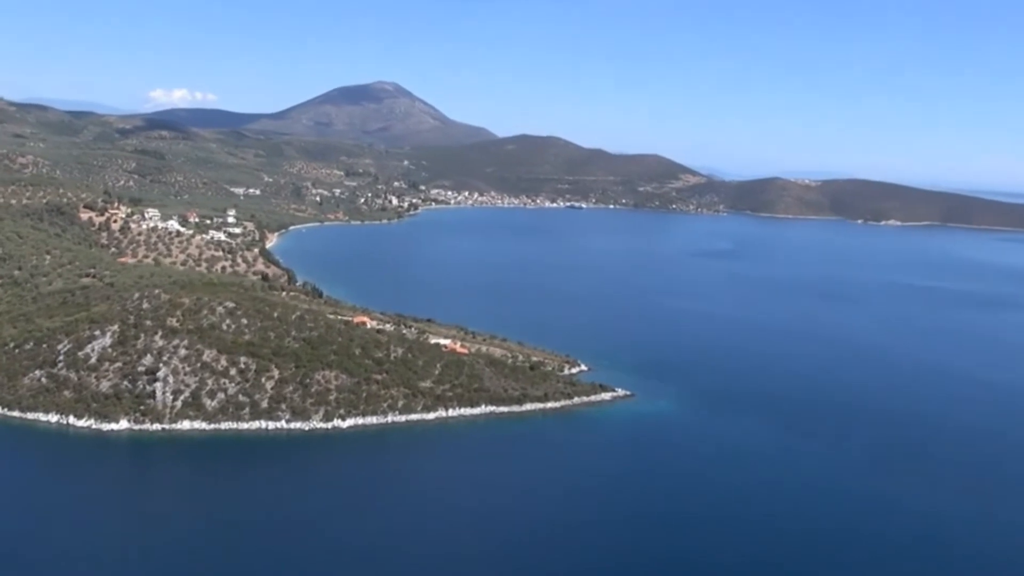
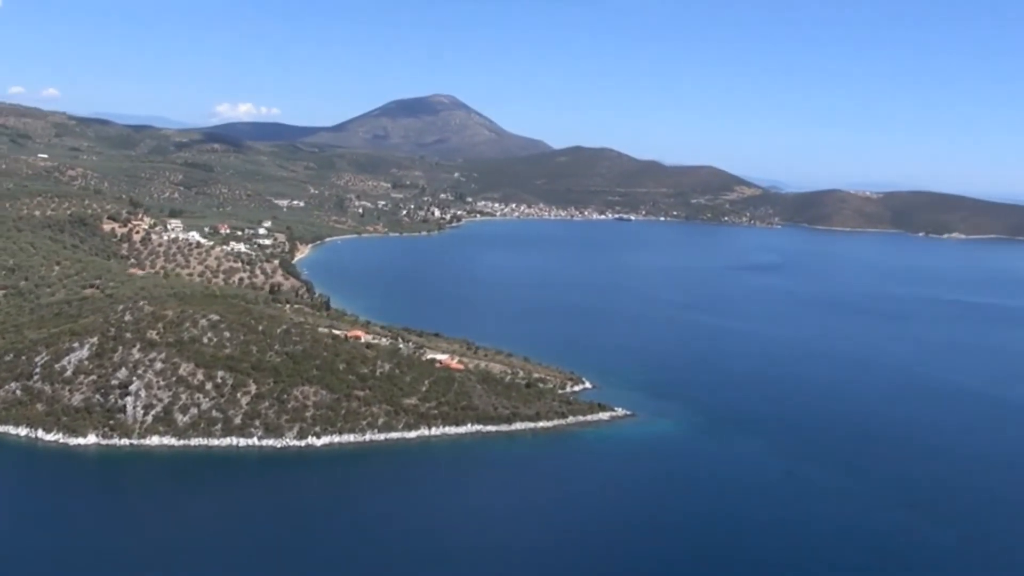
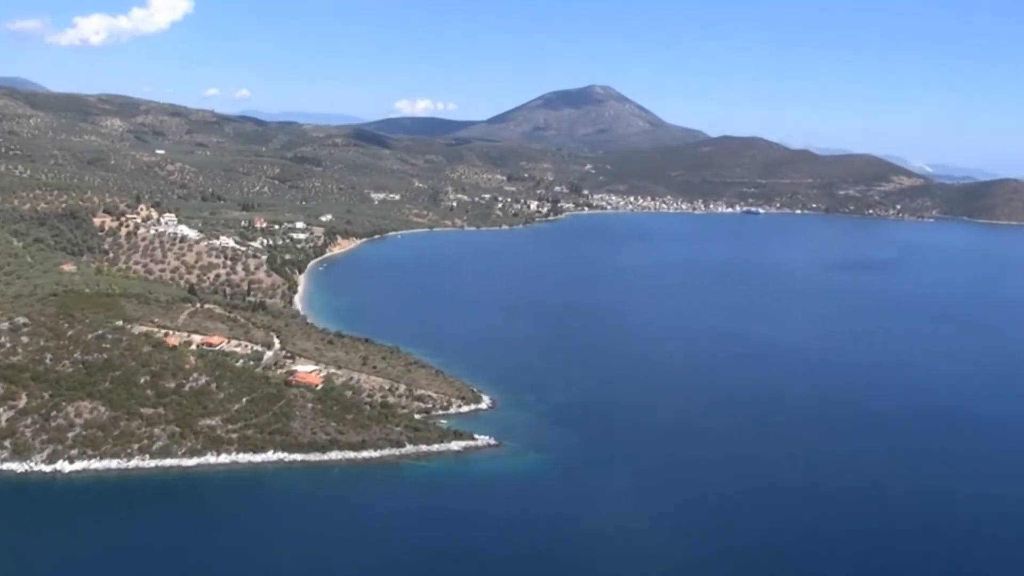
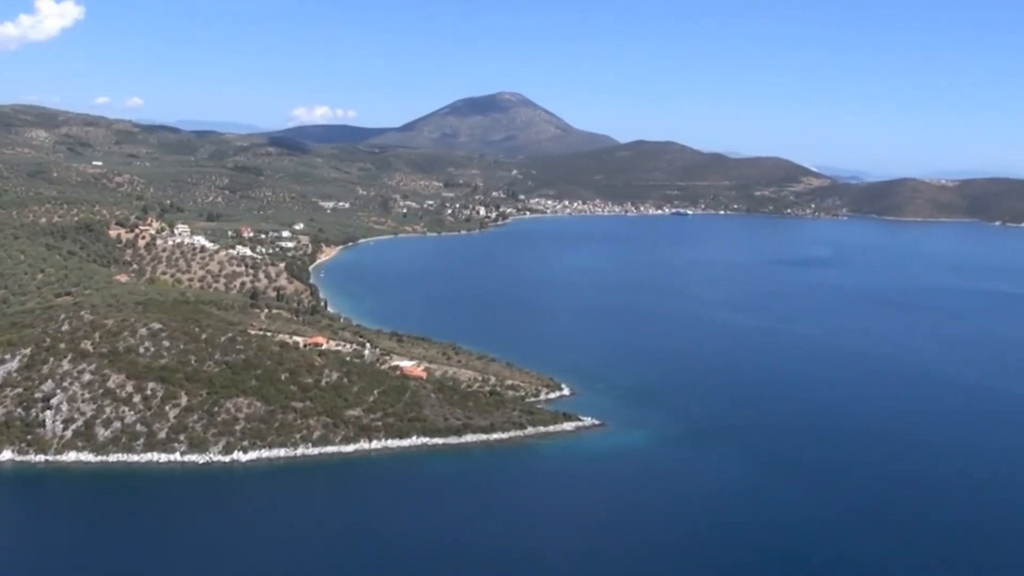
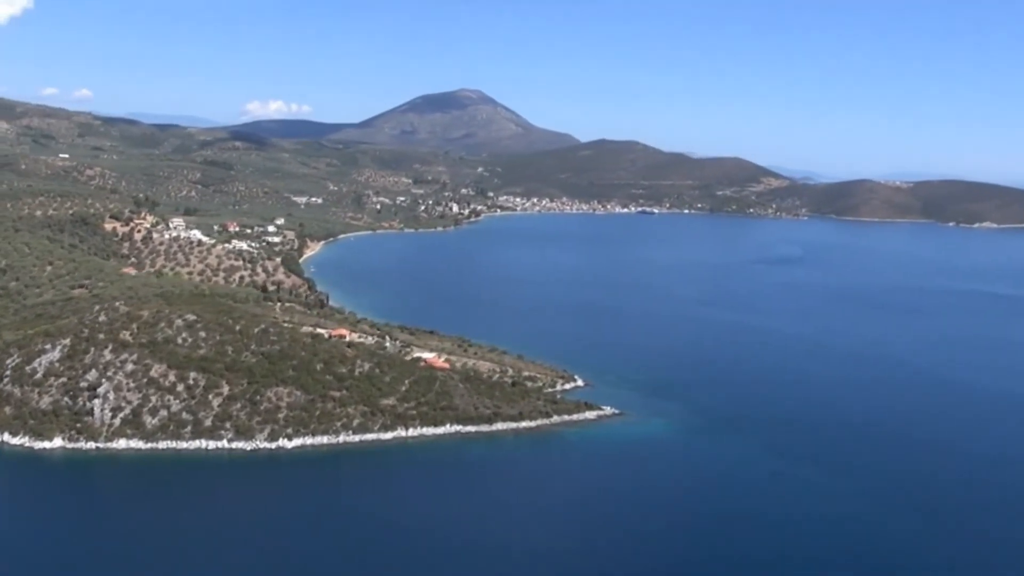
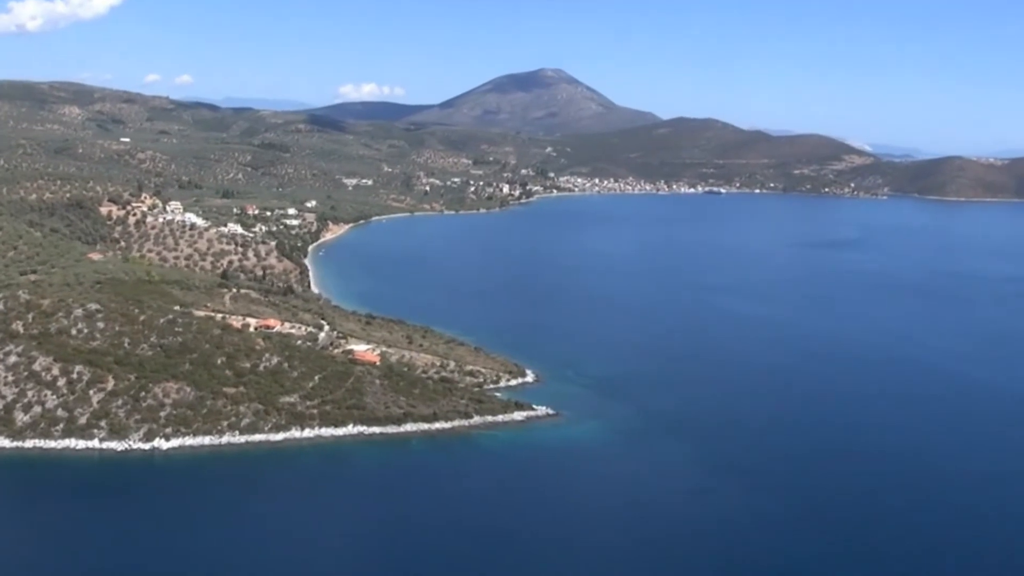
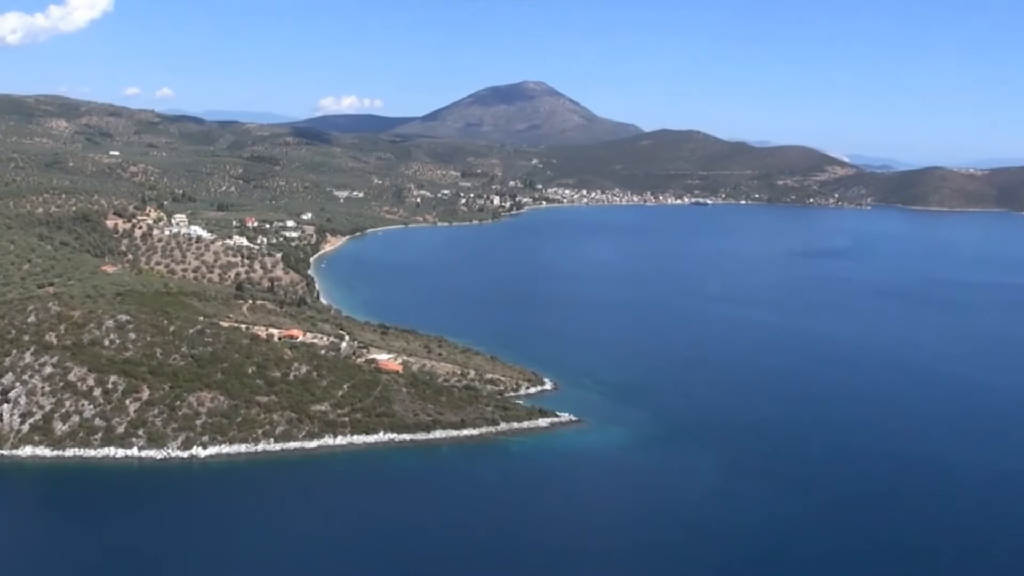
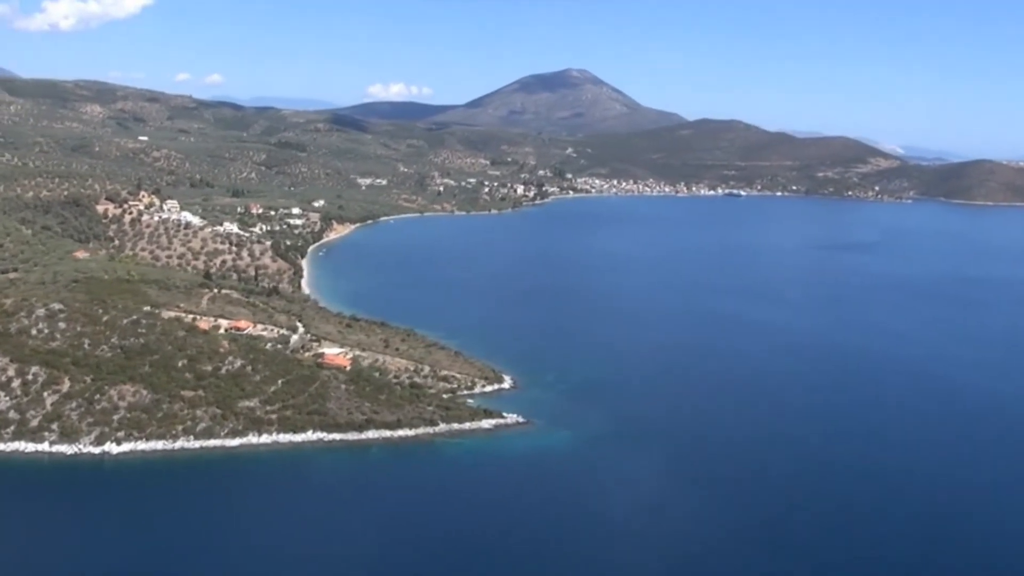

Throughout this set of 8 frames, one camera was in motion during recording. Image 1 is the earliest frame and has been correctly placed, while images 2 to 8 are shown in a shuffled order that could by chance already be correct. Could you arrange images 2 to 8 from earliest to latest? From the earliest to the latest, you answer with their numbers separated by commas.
2, 5, 4, 7, 6, 8, 3
